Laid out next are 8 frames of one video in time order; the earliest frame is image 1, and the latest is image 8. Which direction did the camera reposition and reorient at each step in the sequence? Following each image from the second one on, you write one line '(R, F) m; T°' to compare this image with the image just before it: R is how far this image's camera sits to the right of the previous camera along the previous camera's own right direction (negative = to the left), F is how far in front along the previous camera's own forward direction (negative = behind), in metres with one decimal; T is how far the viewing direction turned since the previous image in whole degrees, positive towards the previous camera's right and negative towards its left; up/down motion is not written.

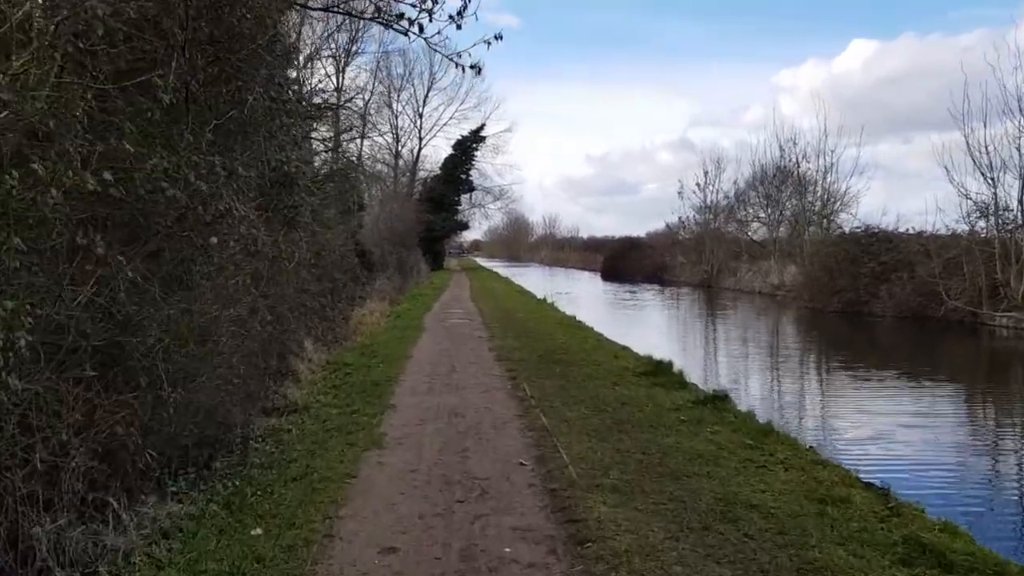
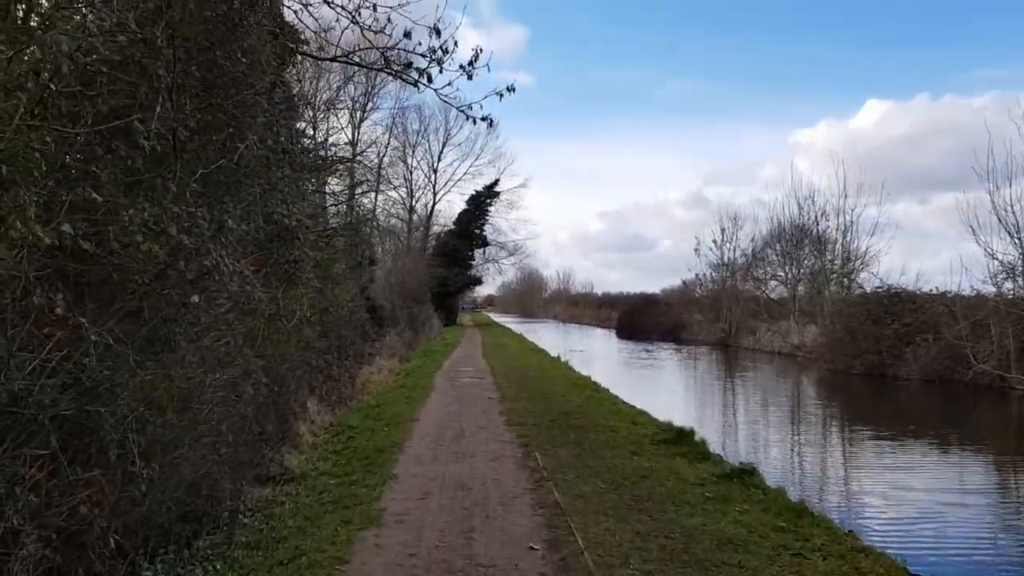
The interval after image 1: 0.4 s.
(0.0, +0.5) m; -1°
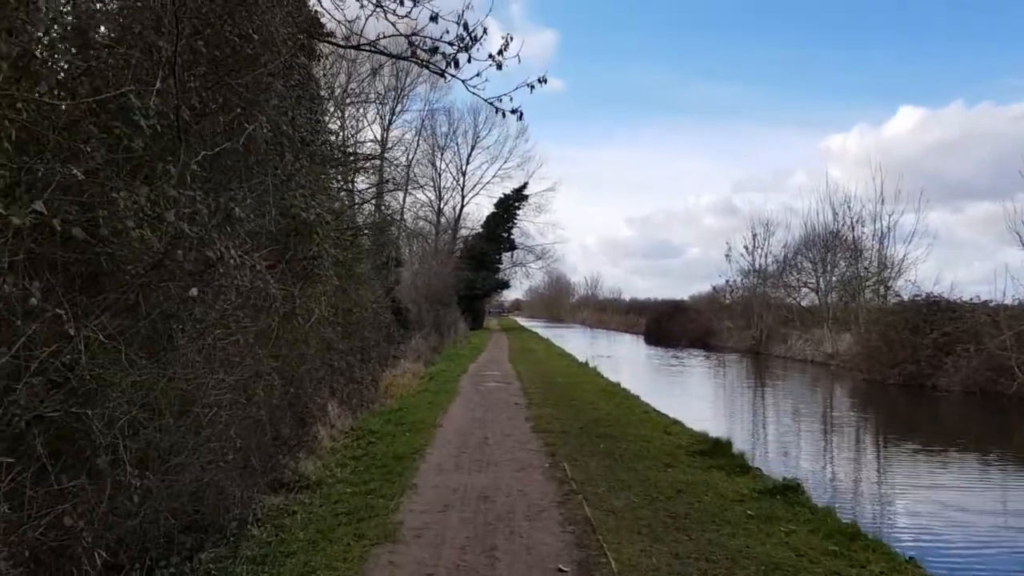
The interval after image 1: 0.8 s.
(0.0, +0.5) m; -2°
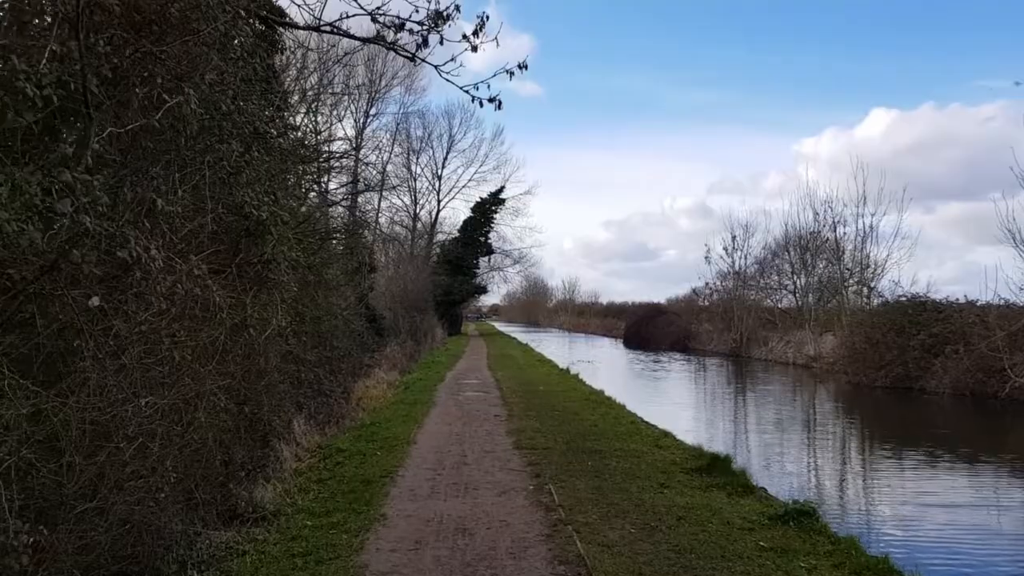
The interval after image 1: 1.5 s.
(0.0, +0.8) m; +2°
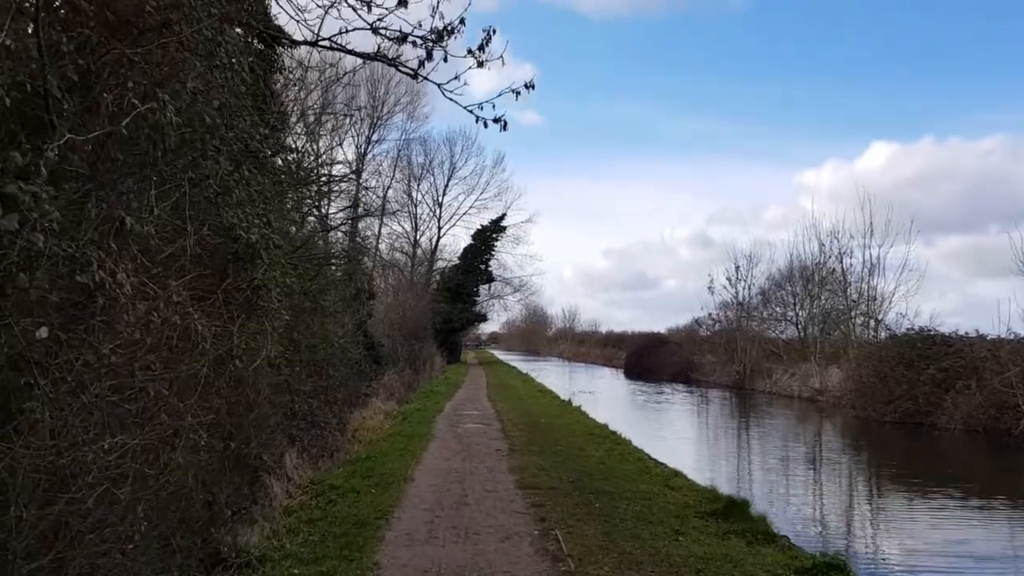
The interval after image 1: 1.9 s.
(-0.1, +0.5) m; 0°
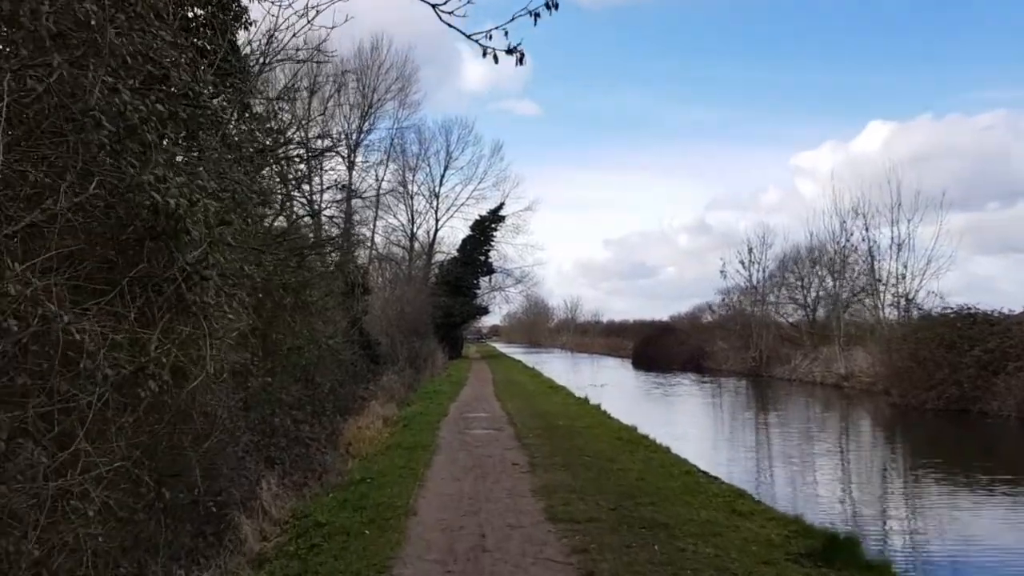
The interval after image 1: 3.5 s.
(-0.2, +1.9) m; 0°
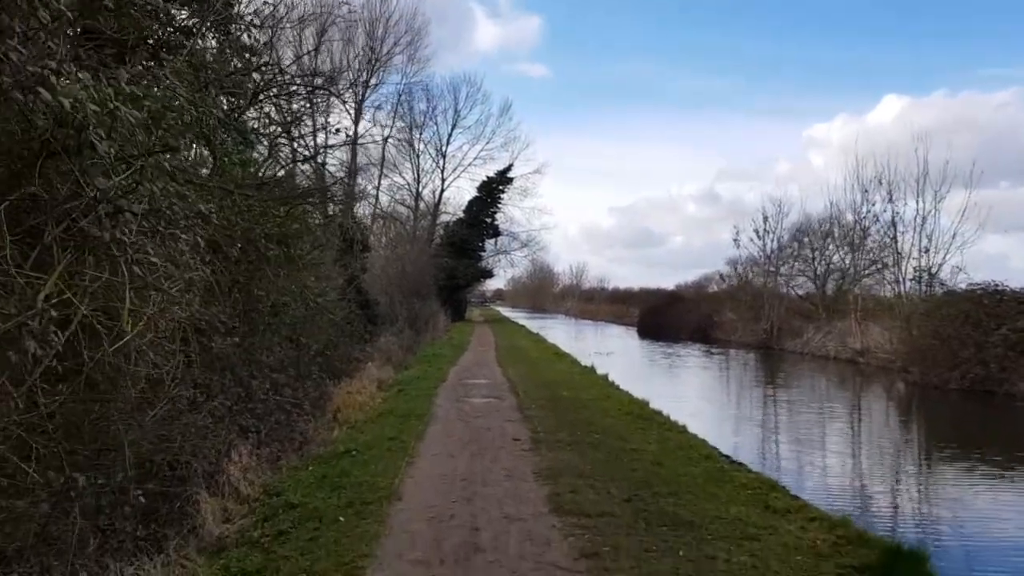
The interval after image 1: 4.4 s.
(0.0, +1.1) m; 0°
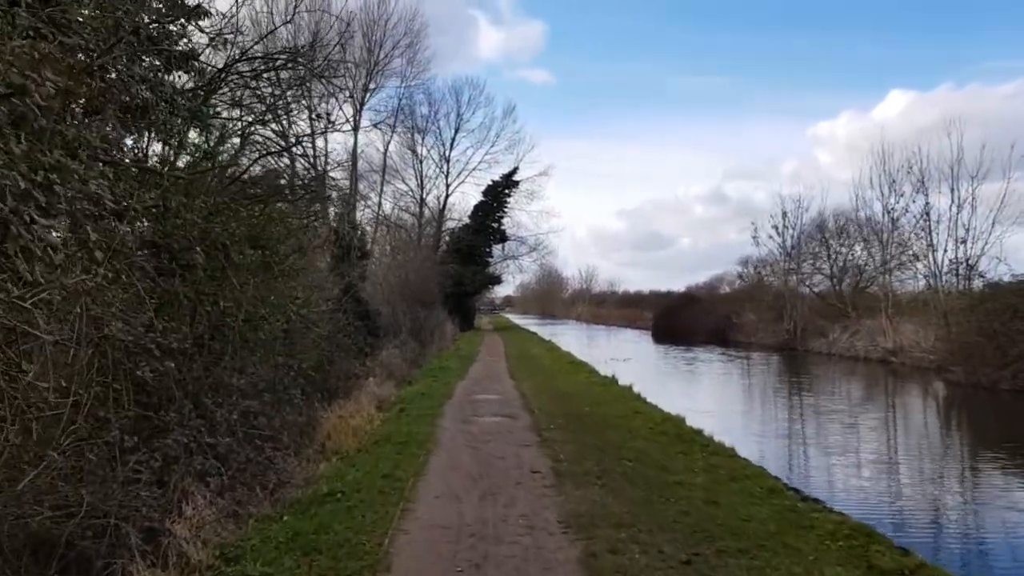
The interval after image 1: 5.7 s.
(0.0, +1.6) m; -1°
